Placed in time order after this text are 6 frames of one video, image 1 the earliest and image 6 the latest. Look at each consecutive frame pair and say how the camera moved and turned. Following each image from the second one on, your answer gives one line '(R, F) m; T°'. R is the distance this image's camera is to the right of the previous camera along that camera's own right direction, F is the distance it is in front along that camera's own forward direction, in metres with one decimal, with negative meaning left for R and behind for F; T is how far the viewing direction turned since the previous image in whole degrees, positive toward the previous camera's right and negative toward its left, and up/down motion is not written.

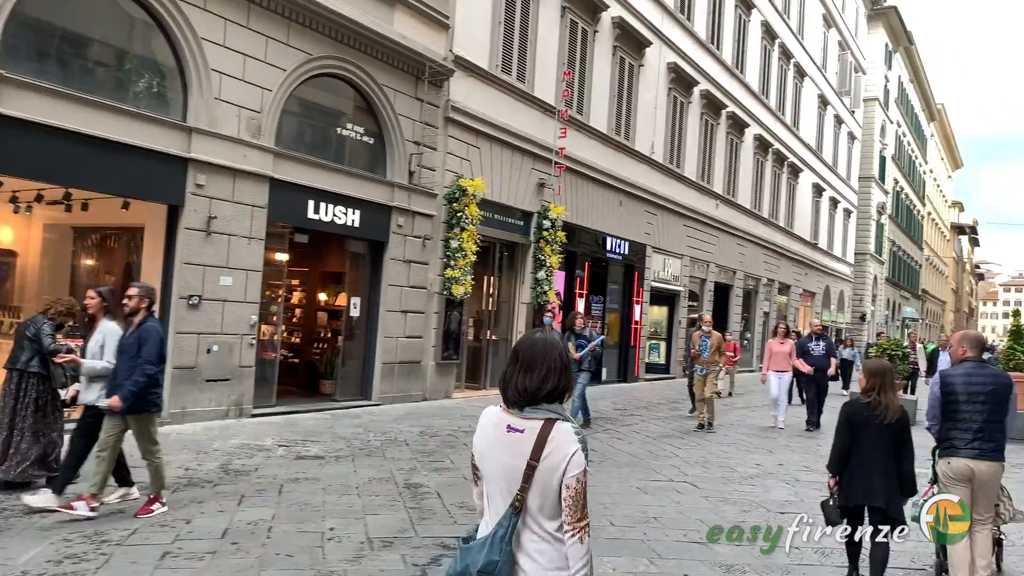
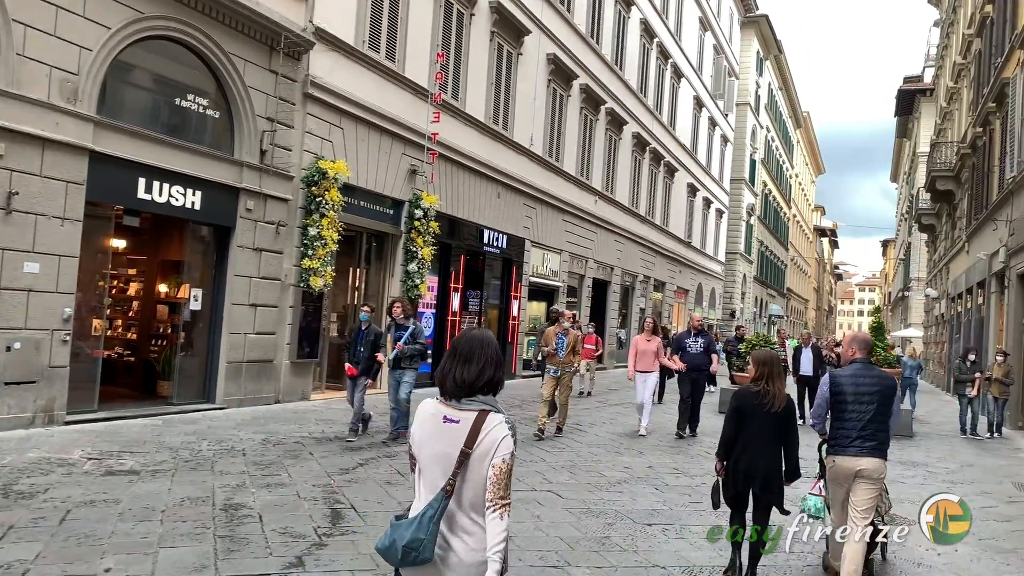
(+0.3, +0.7) m; +8°
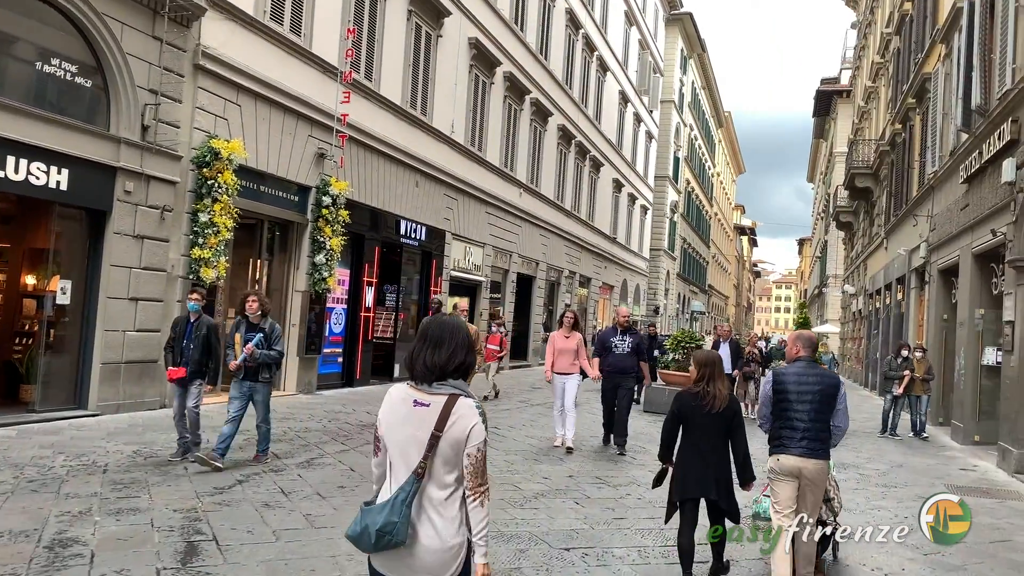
(+0.2, +0.8) m; +5°
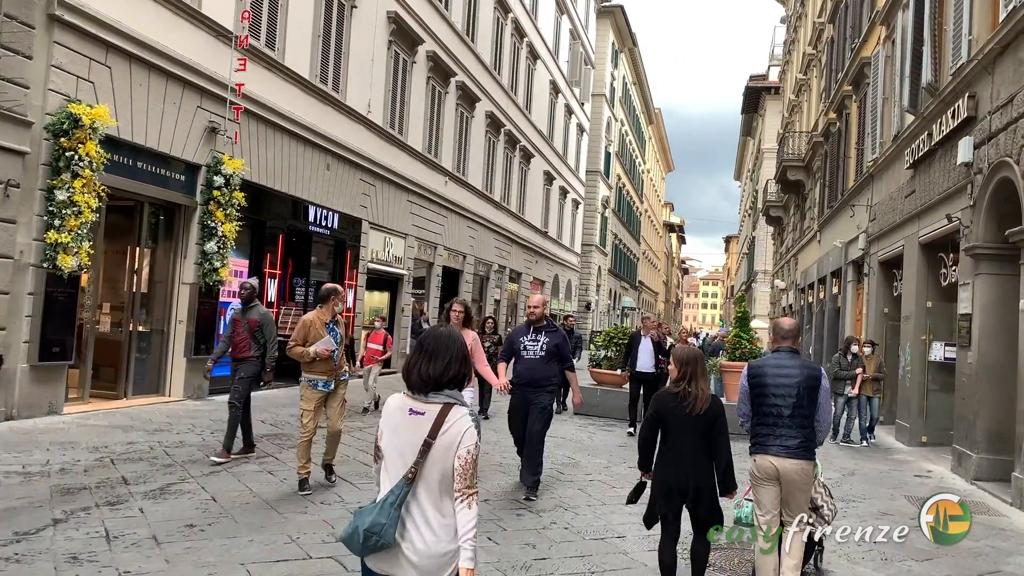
(+0.2, +1.2) m; +5°
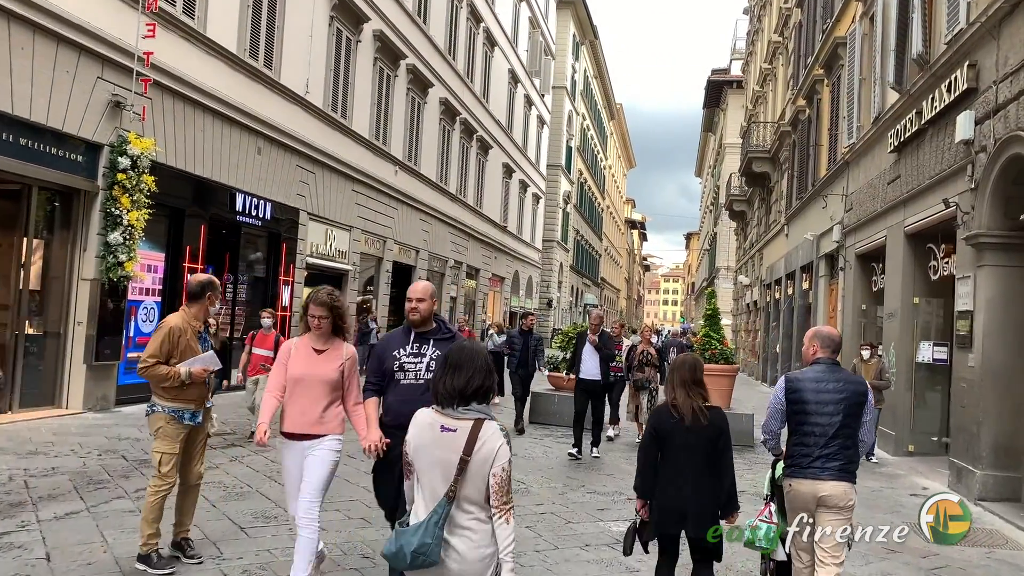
(+0.2, +1.2) m; +3°
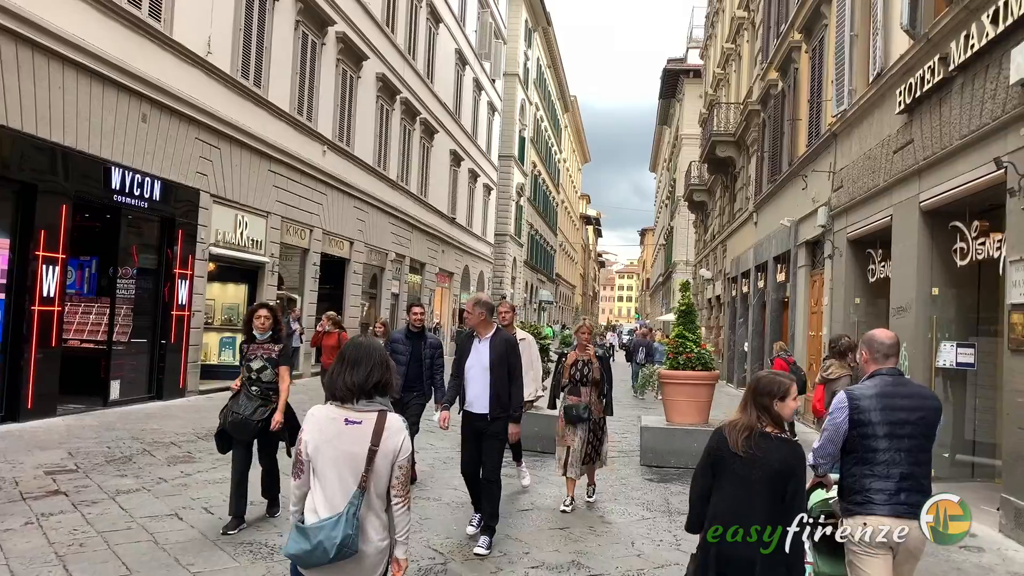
(+0.3, +2.0) m; +3°
